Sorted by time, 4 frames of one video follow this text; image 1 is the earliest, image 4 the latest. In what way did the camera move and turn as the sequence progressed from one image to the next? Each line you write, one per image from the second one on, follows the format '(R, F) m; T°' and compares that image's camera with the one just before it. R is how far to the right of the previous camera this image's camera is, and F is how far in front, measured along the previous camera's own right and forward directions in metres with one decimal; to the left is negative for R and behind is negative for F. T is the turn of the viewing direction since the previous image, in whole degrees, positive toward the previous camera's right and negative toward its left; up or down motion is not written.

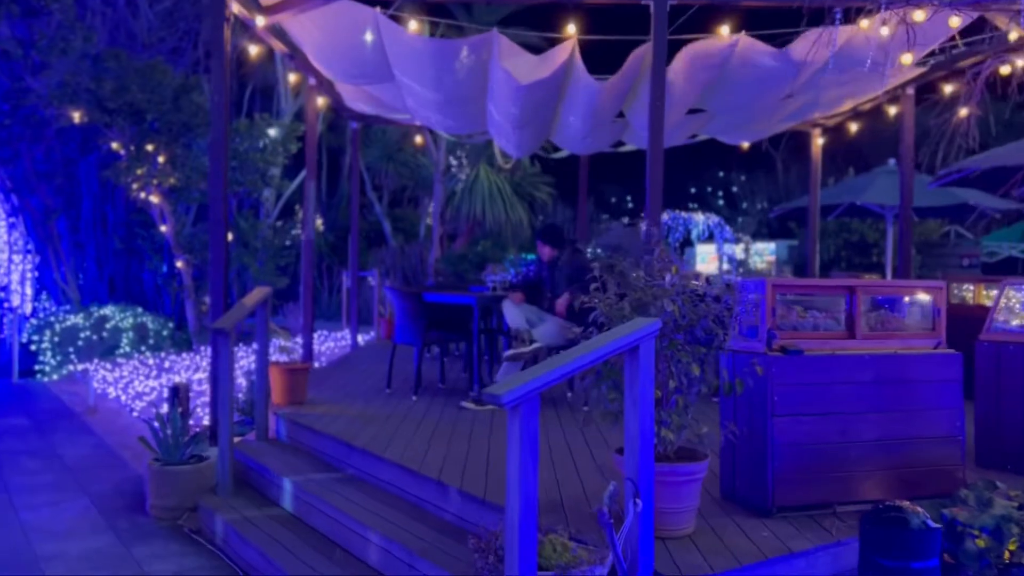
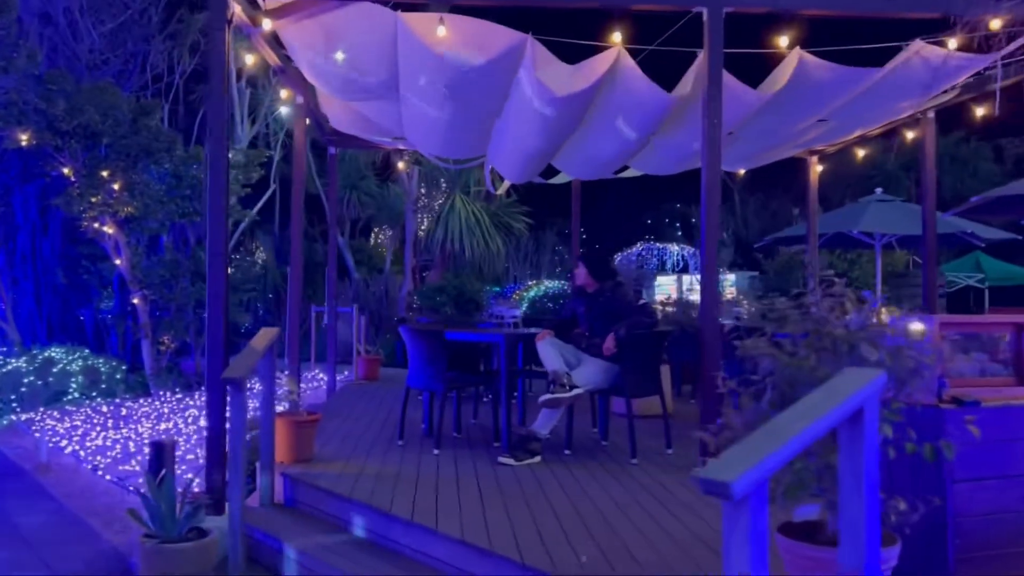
(-0.6, +0.6) m; +4°
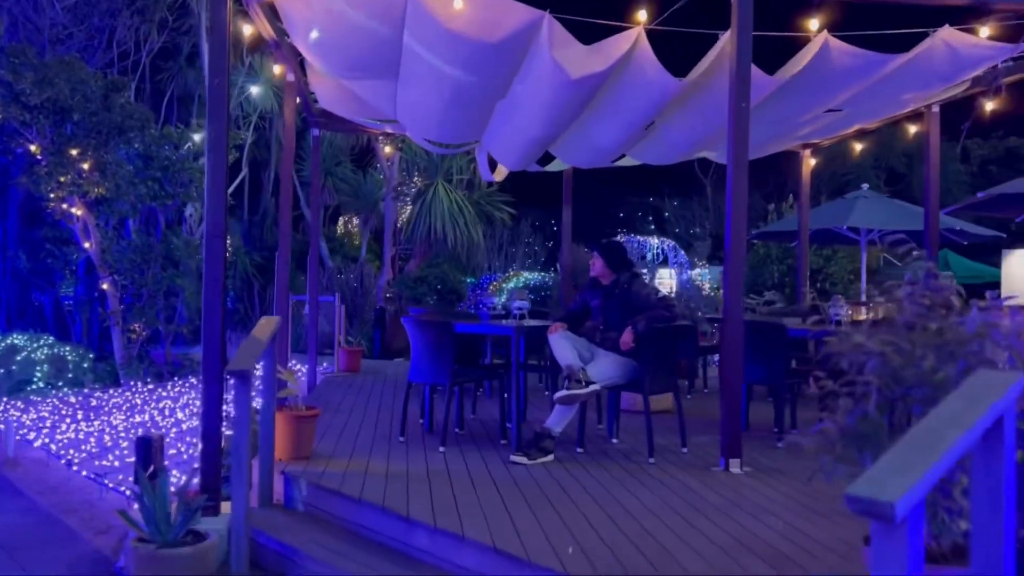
(-0.3, +0.3) m; +3°
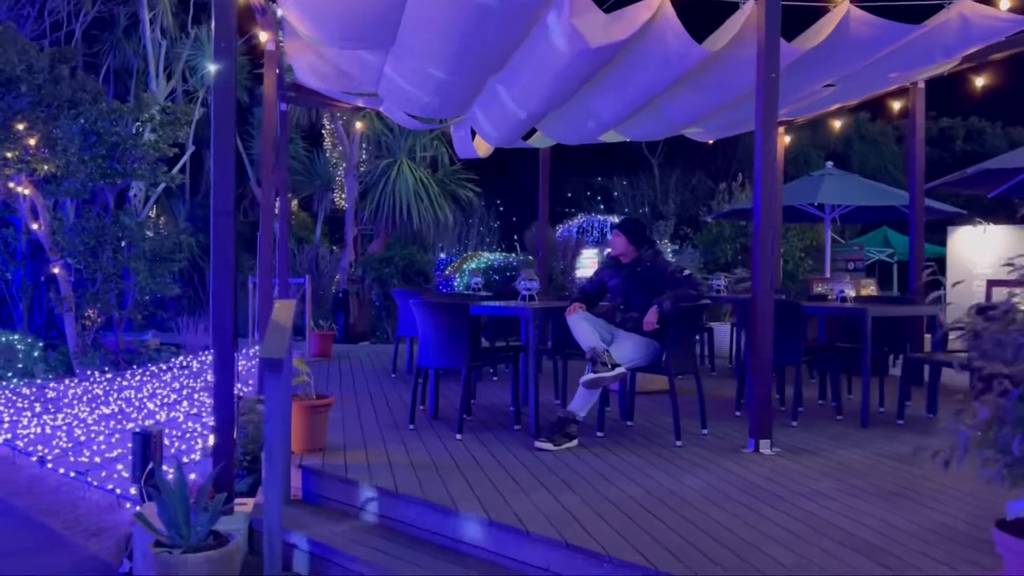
(-0.5, +0.2) m; +4°
